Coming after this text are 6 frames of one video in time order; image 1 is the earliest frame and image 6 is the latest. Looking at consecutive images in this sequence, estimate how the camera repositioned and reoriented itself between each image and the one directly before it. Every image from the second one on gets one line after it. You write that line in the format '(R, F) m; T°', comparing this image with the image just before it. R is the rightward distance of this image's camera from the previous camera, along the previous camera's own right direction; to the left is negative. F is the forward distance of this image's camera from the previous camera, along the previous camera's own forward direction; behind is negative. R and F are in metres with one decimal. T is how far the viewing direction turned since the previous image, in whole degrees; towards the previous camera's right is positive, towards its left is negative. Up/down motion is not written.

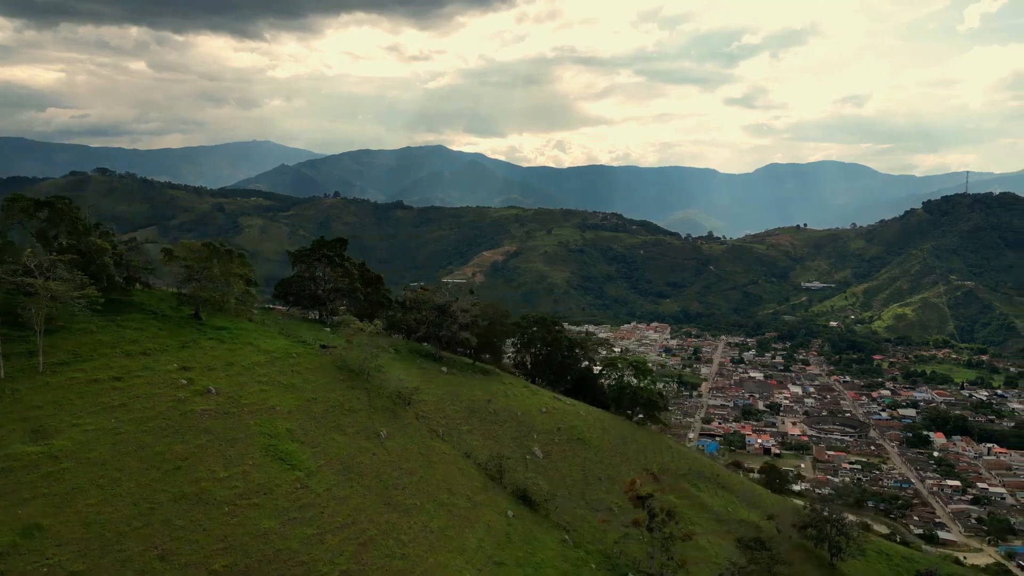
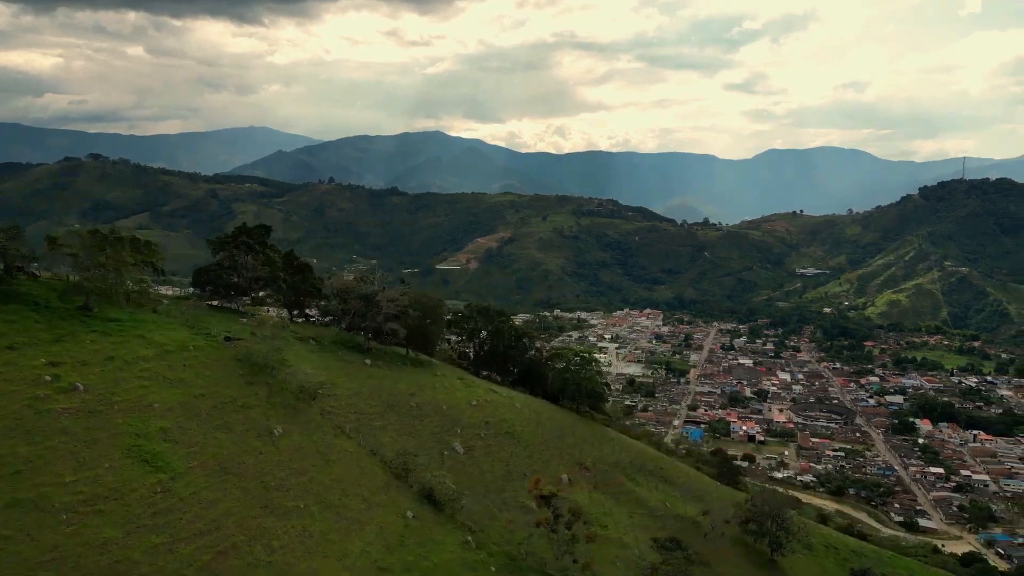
(+1.3, +0.5) m; 0°
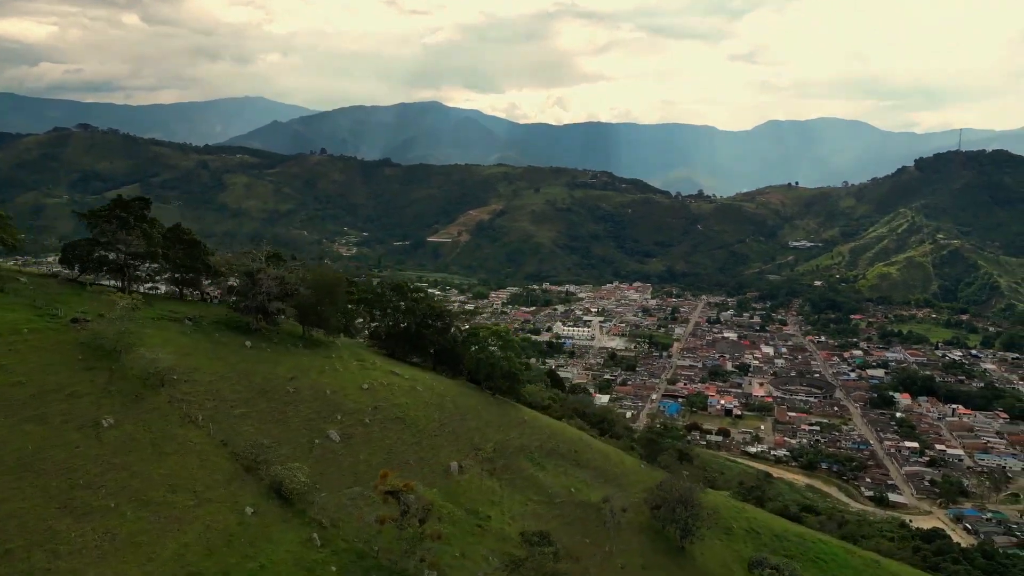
(+1.8, +0.7) m; 0°
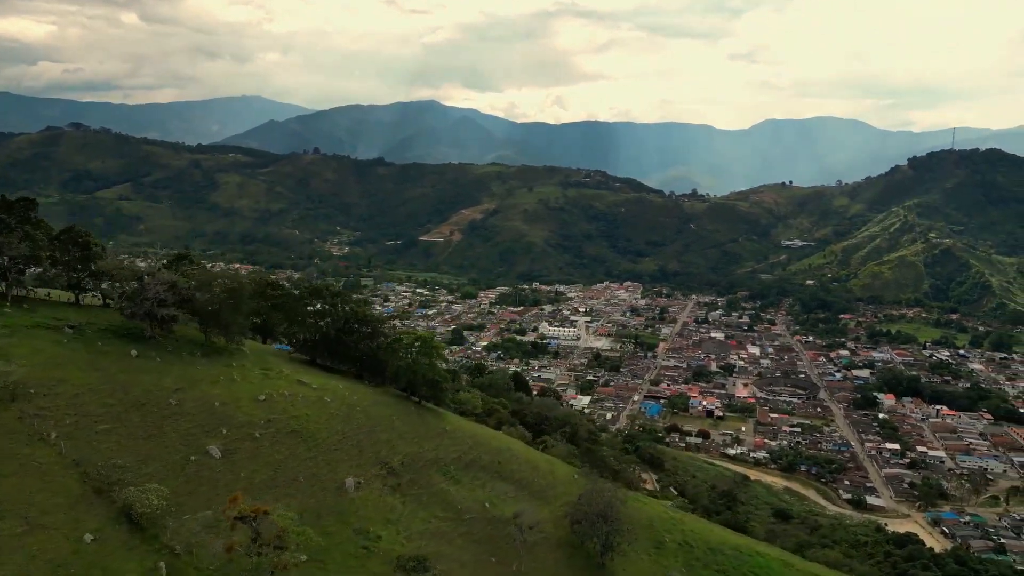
(+1.5, +0.6) m; 0°
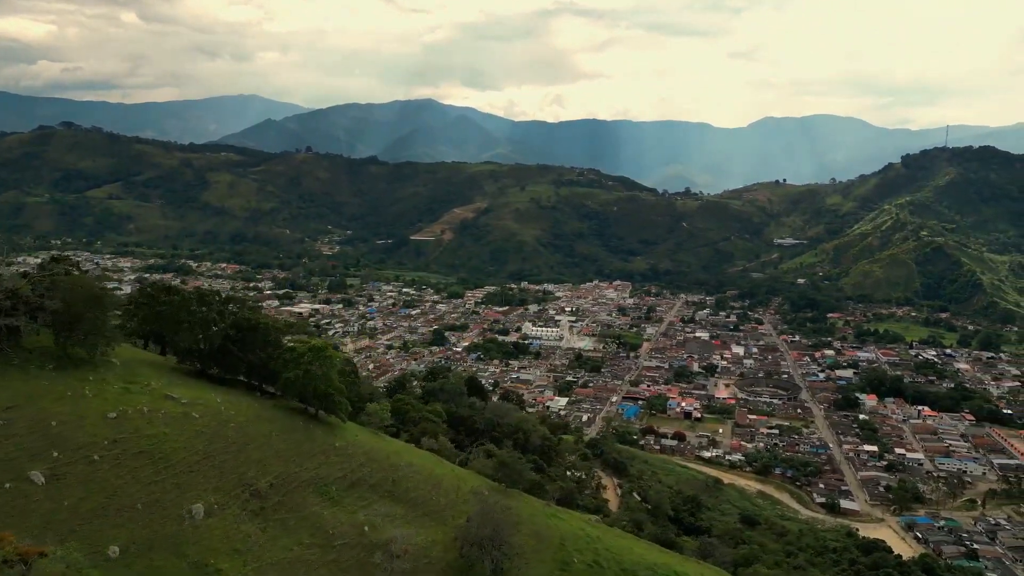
(+1.9, +0.9) m; 0°
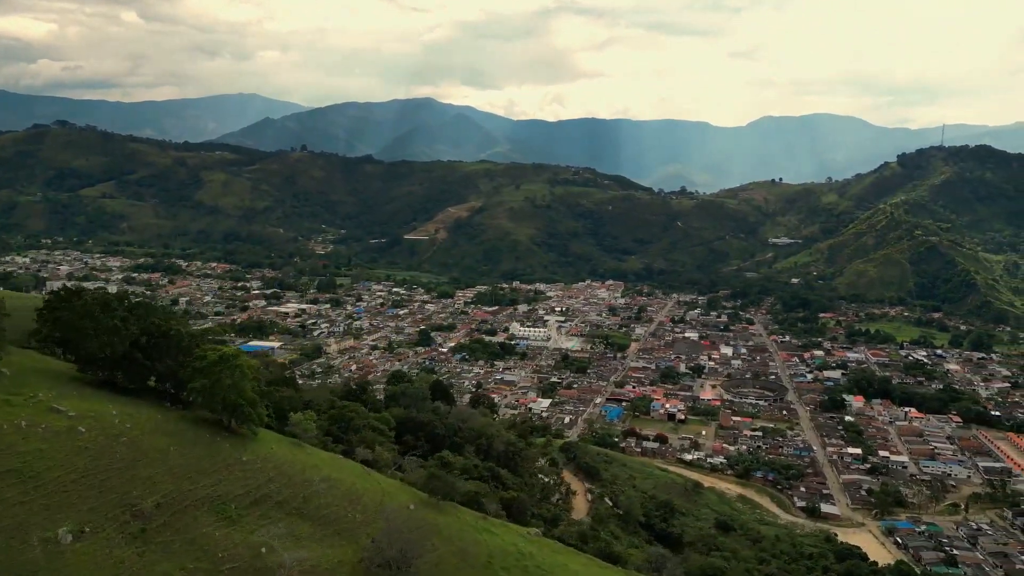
(+1.4, +0.7) m; 0°
